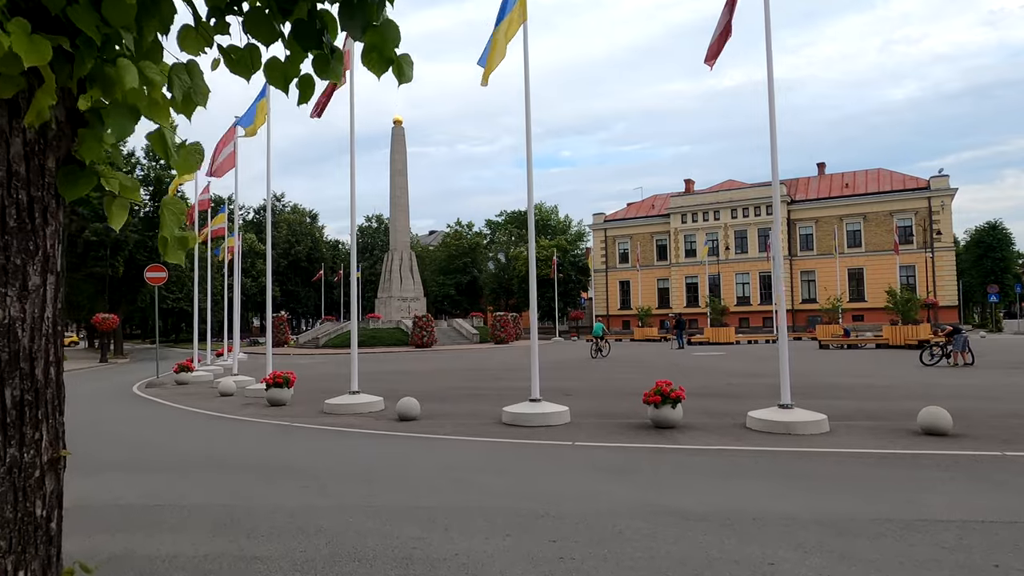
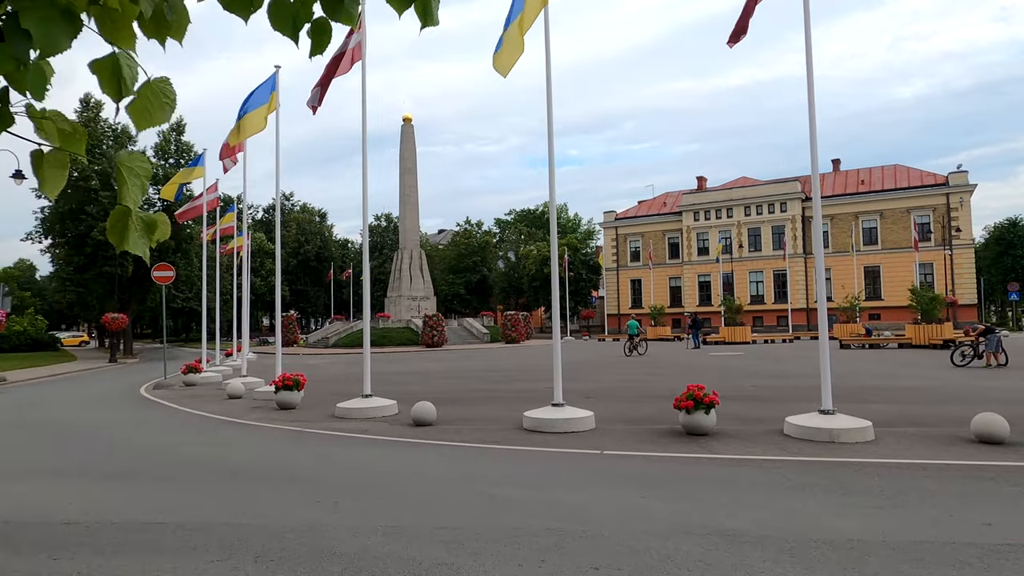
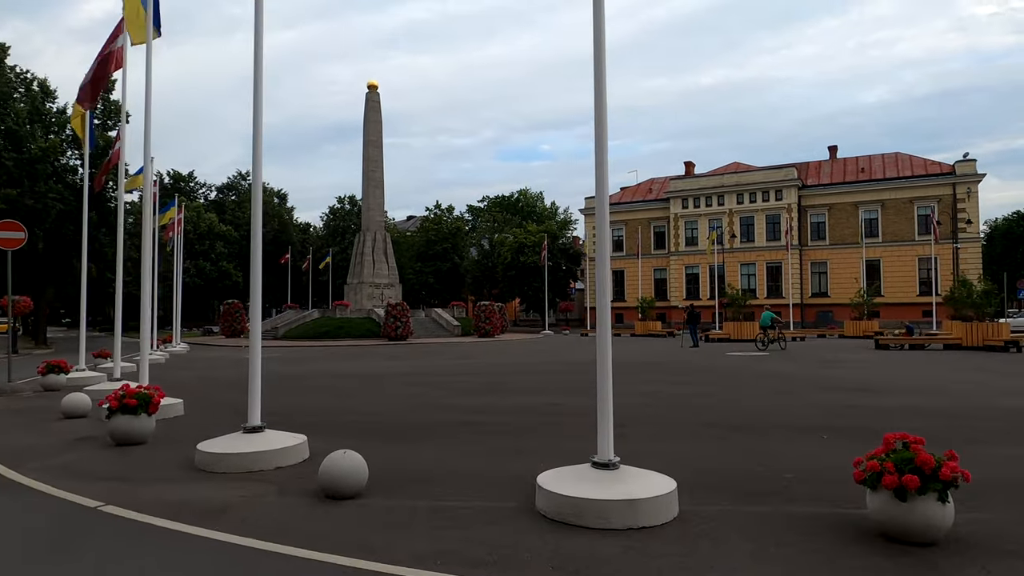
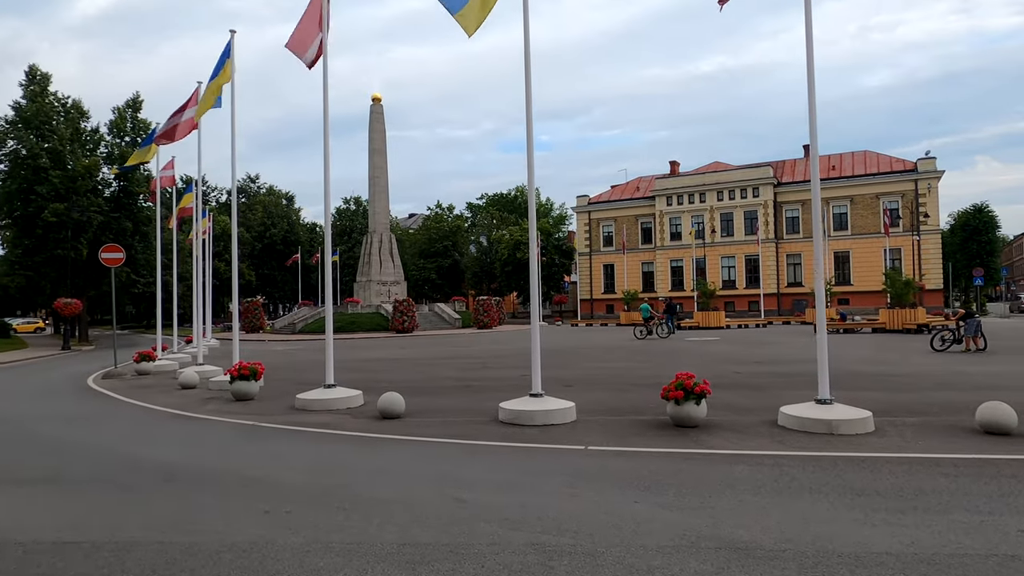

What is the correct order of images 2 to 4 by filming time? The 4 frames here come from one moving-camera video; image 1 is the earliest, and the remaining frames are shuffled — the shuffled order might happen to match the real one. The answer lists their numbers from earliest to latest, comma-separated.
2, 4, 3
